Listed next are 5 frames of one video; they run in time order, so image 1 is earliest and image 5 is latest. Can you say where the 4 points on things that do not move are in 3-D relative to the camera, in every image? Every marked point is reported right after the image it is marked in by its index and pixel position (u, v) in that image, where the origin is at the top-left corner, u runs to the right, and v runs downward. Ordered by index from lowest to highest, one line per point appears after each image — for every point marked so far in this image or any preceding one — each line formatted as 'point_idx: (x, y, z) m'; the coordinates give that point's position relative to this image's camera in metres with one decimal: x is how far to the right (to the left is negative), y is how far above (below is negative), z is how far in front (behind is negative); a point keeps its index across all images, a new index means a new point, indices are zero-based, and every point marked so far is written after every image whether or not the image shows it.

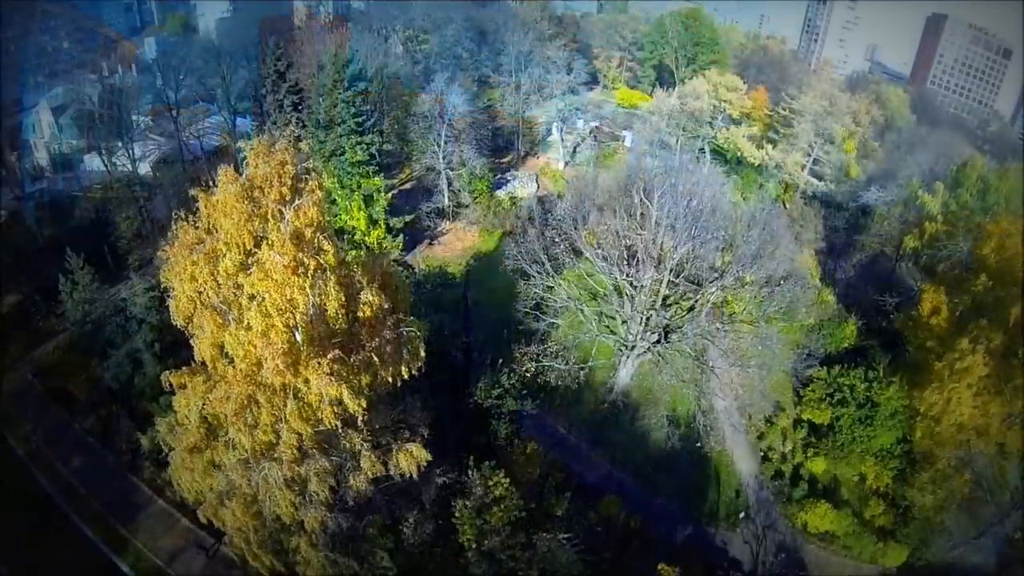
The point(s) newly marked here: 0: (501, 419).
0: (-0.3, -4.2, +19.8) m
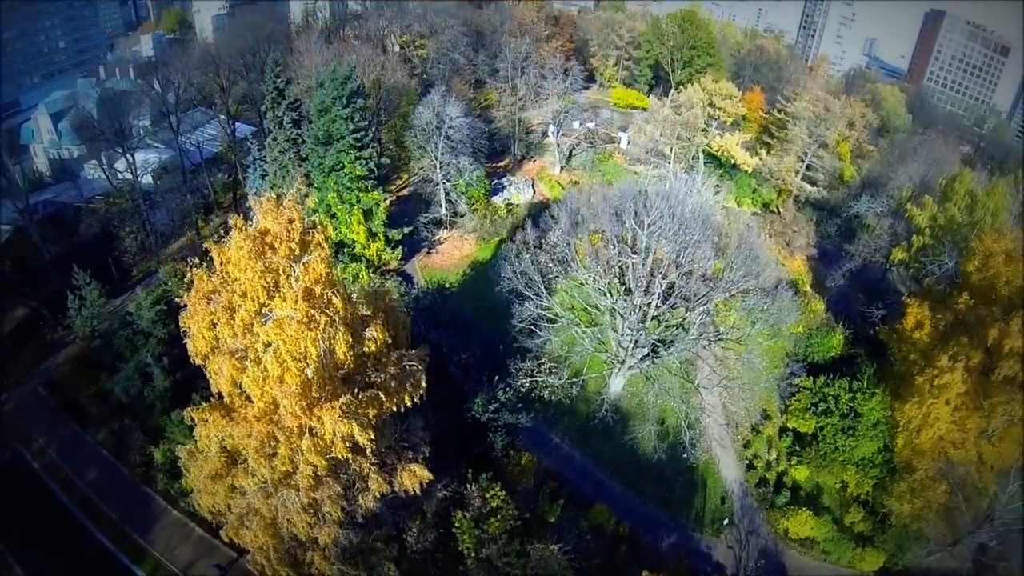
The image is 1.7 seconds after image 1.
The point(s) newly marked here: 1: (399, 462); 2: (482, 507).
0: (-0.4, -4.6, +20.5) m
1: (-2.7, -4.4, +15.8) m
2: (-0.8, -6.0, +17.4) m
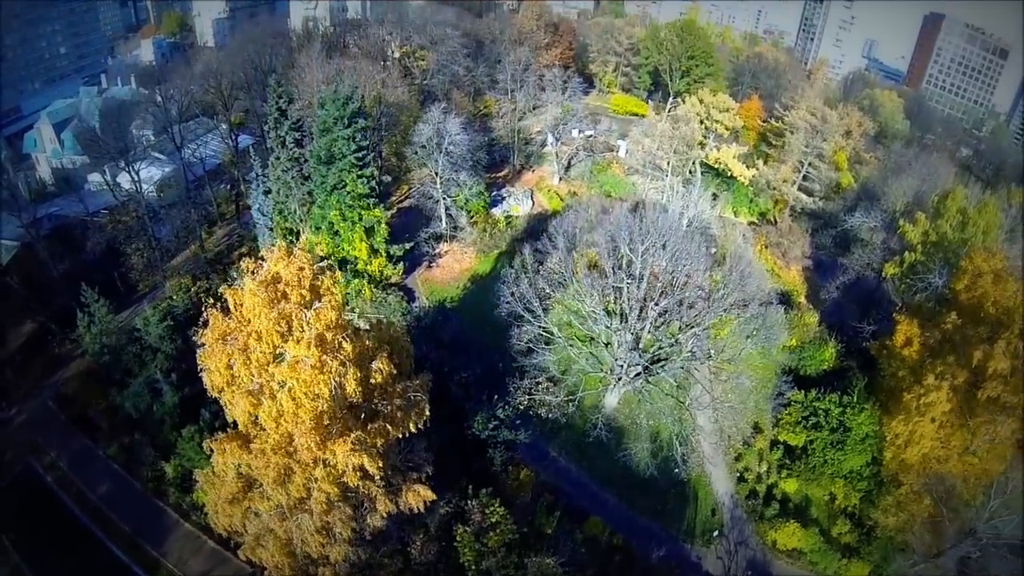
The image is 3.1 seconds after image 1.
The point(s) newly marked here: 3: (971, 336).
0: (-0.5, -5.2, +21.0) m
1: (-2.8, -4.9, +16.4) m
2: (-0.9, -6.5, +18.0) m
3: (+14.0, -1.5, +19.6) m
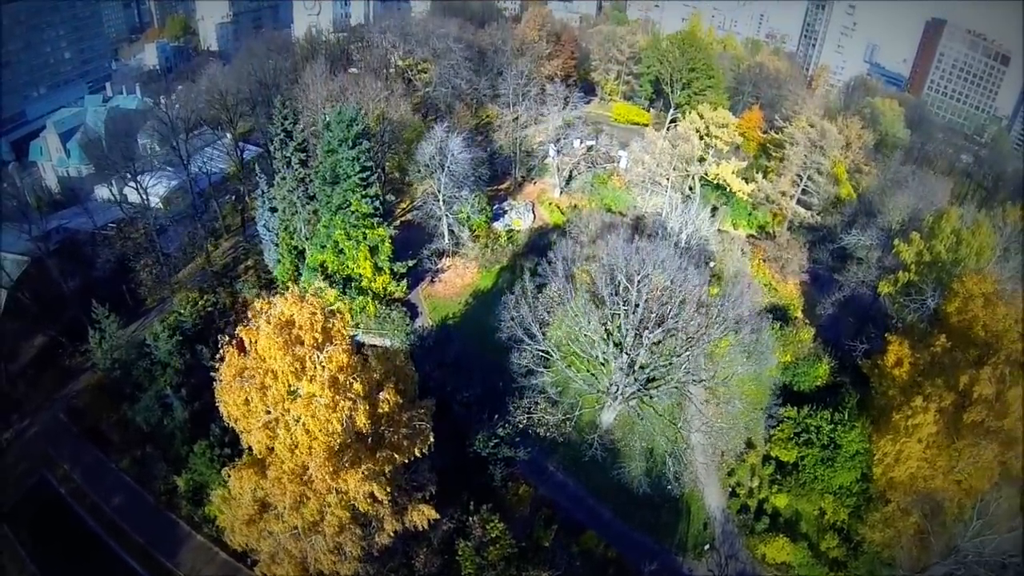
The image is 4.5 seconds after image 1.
0: (-0.5, -5.8, +21.6) m
1: (-2.8, -5.5, +17.0) m
2: (-0.9, -7.1, +18.6) m
3: (+14.0, -2.2, +20.2) m
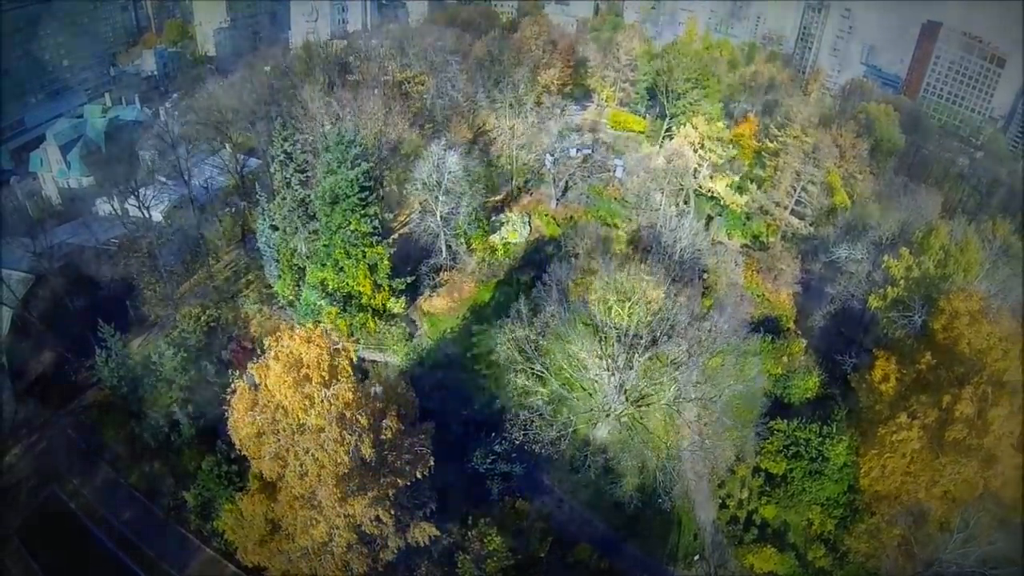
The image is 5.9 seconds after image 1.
0: (-0.6, -6.5, +22.3) m
1: (-2.8, -6.1, +17.6) m
2: (-0.9, -7.7, +19.2) m
3: (+13.9, -2.7, +20.9) m
